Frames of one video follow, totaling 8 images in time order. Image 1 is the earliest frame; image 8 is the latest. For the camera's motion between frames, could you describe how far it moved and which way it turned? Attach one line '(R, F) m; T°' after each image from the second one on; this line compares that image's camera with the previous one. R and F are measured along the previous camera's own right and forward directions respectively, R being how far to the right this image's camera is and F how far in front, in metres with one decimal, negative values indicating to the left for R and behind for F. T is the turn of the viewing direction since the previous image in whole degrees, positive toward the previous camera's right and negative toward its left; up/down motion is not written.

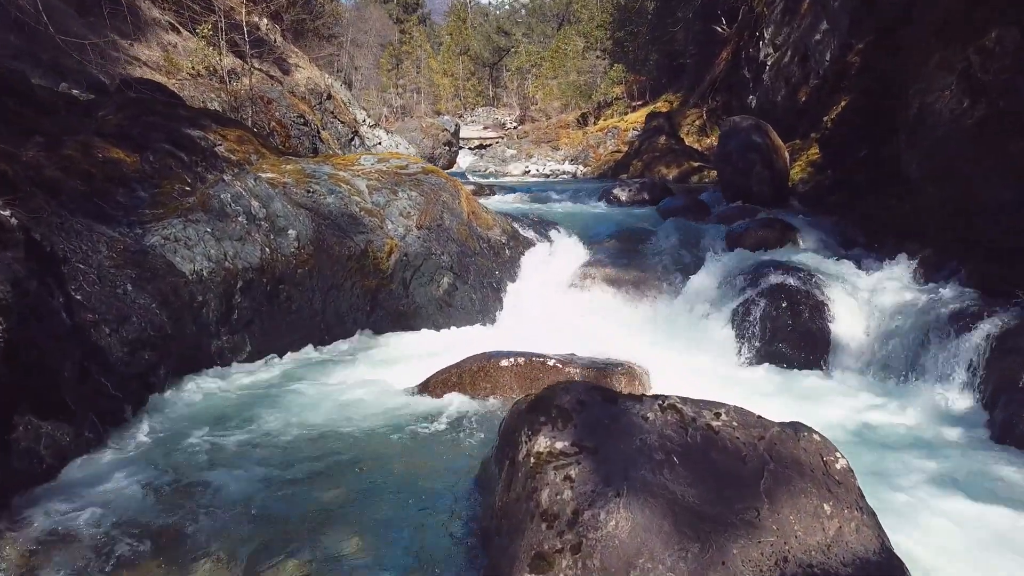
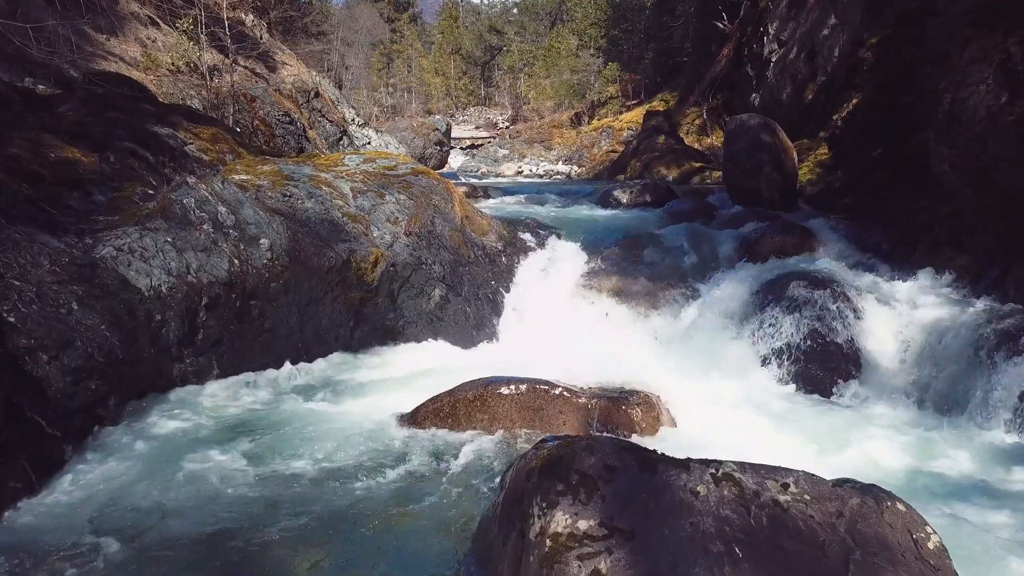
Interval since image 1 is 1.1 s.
(-0.1, +0.8) m; +1°
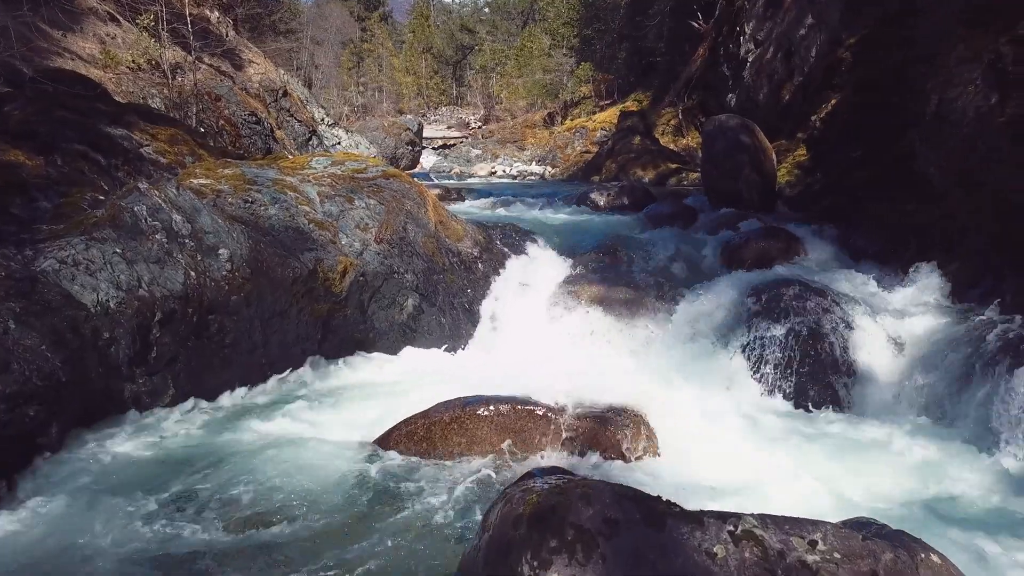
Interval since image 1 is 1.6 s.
(0.0, +0.4) m; +2°
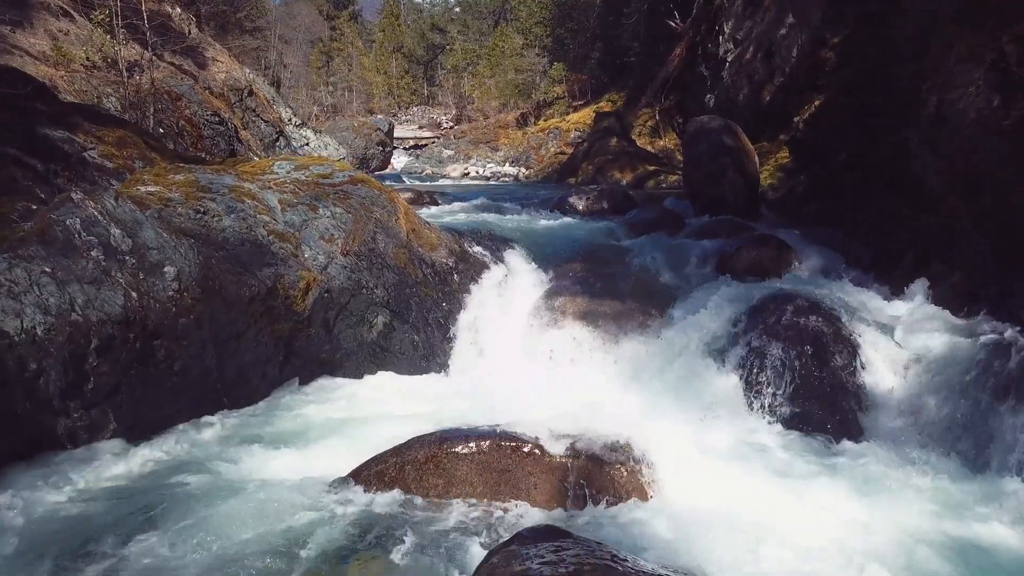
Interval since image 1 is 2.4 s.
(-0.1, +0.6) m; +2°
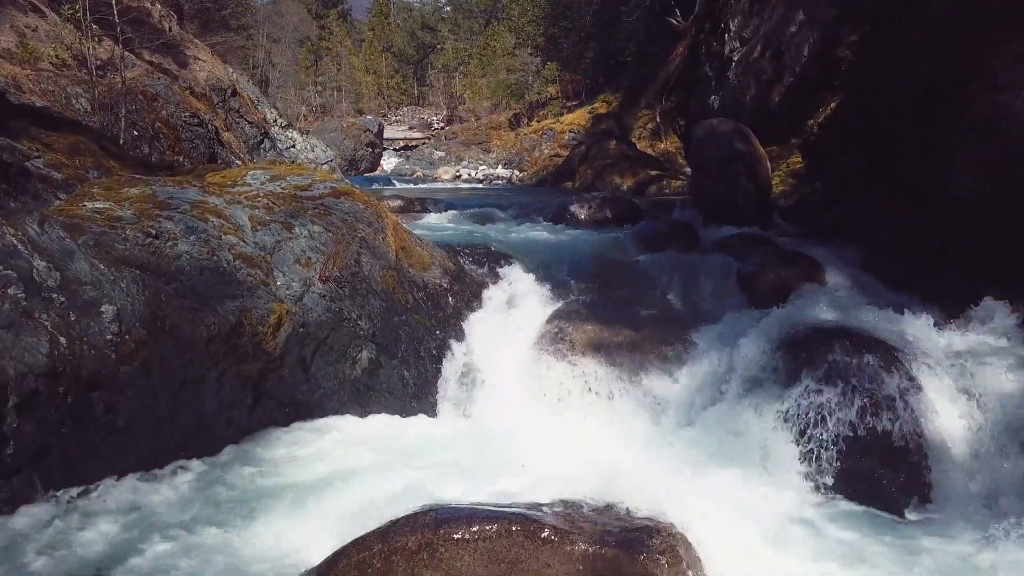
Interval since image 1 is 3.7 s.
(-0.1, +0.9) m; +1°
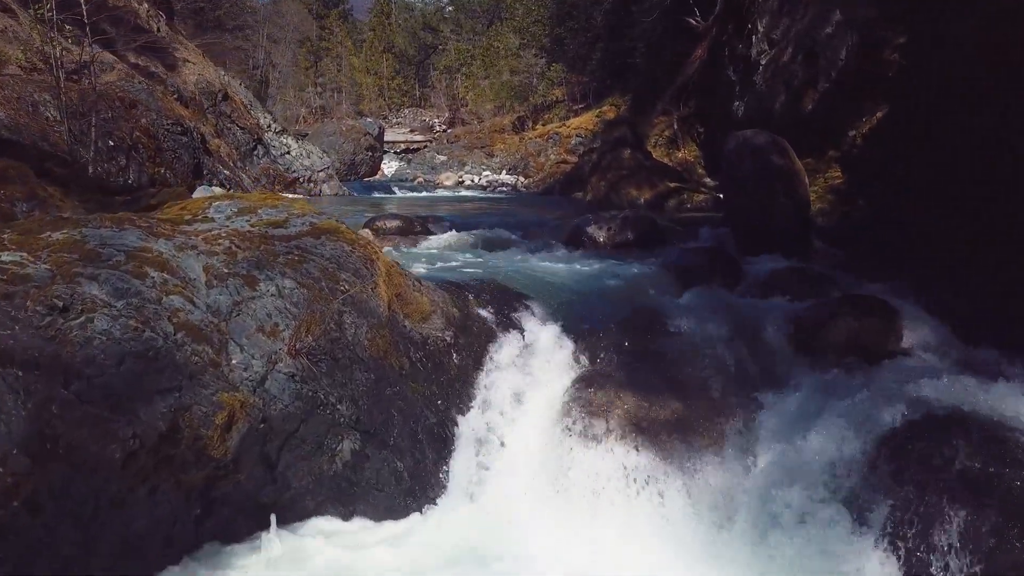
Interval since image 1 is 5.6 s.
(-0.1, +1.3) m; 0°
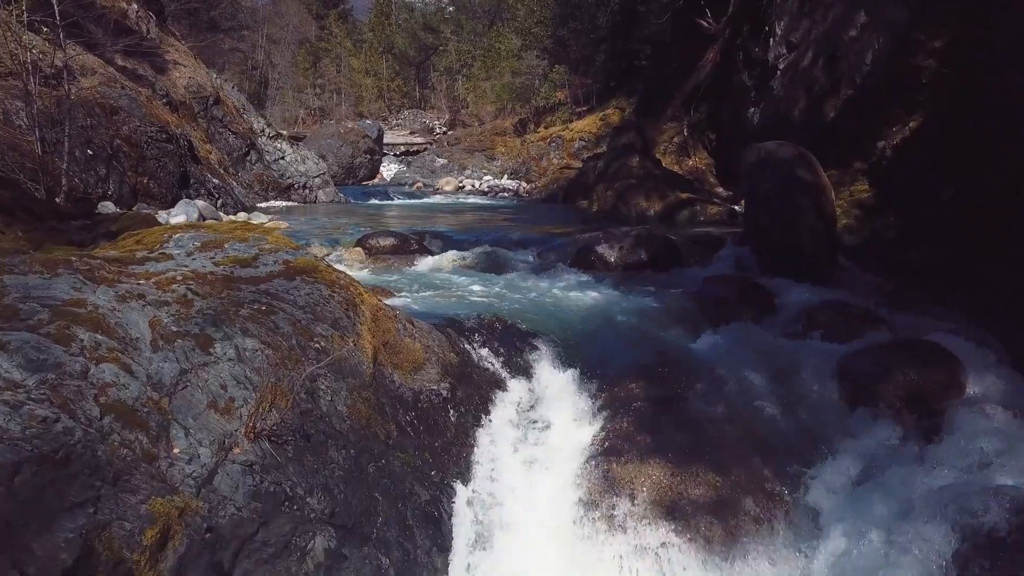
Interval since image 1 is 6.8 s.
(0.0, +0.9) m; 0°
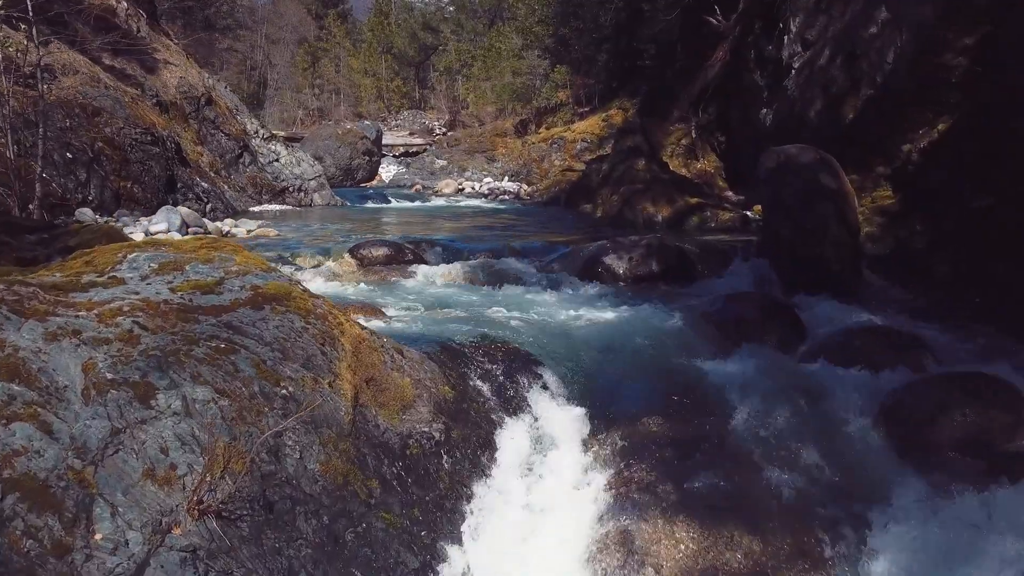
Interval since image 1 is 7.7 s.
(0.0, +0.7) m; 0°
